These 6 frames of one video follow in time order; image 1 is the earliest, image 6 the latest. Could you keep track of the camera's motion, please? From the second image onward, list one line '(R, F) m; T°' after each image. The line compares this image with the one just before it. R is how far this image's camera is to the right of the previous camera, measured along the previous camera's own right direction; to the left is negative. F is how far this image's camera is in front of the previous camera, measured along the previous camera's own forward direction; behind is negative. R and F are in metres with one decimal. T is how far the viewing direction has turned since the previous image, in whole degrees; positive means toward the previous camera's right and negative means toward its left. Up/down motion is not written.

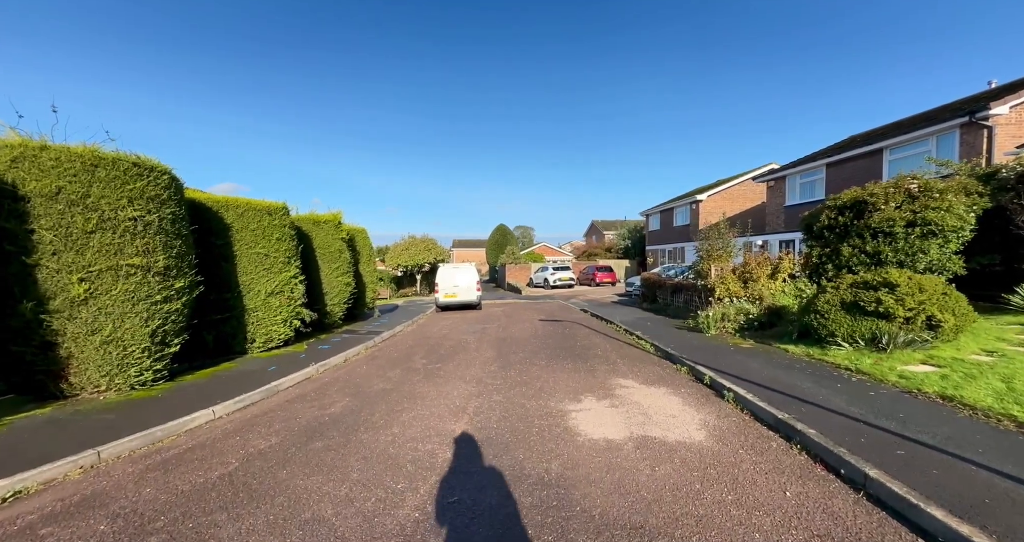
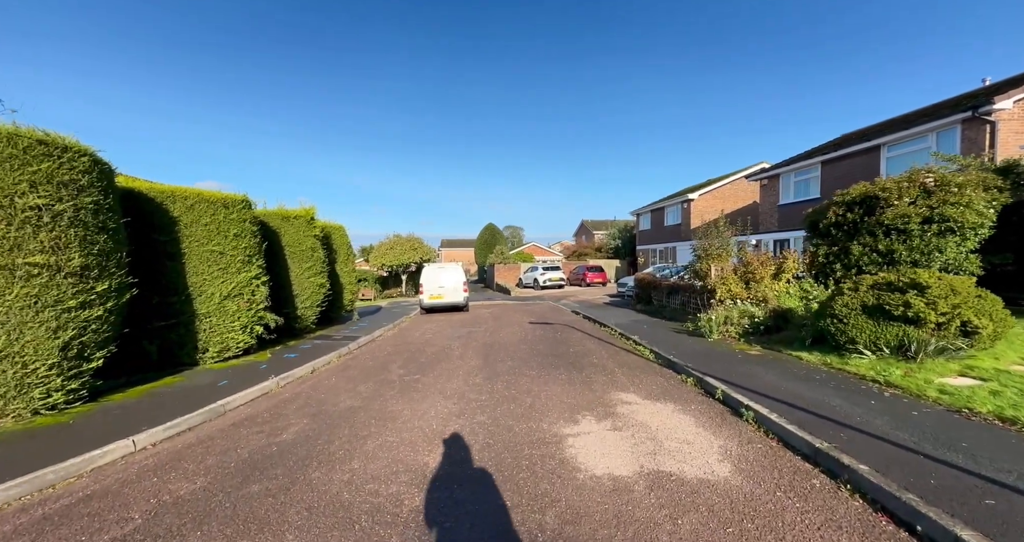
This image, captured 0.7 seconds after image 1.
(0.0, +0.7) m; +2°
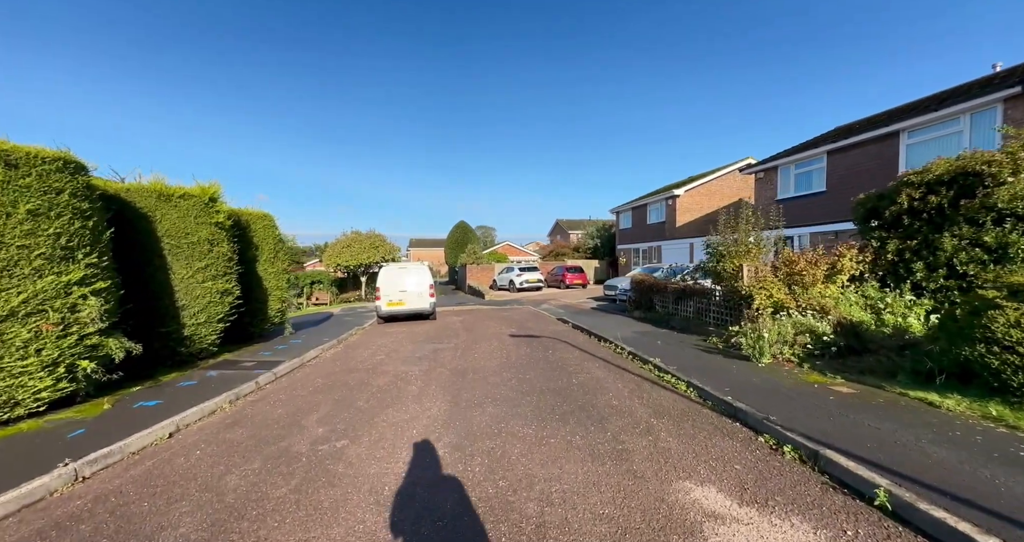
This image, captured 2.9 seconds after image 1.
(-0.1, +2.5) m; +4°
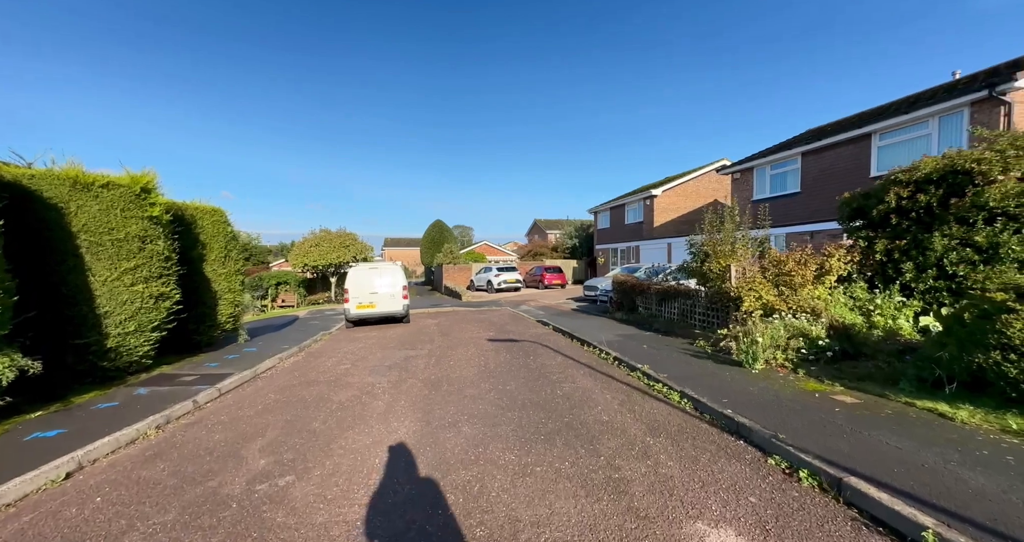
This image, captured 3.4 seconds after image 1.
(0.0, +0.6) m; +3°
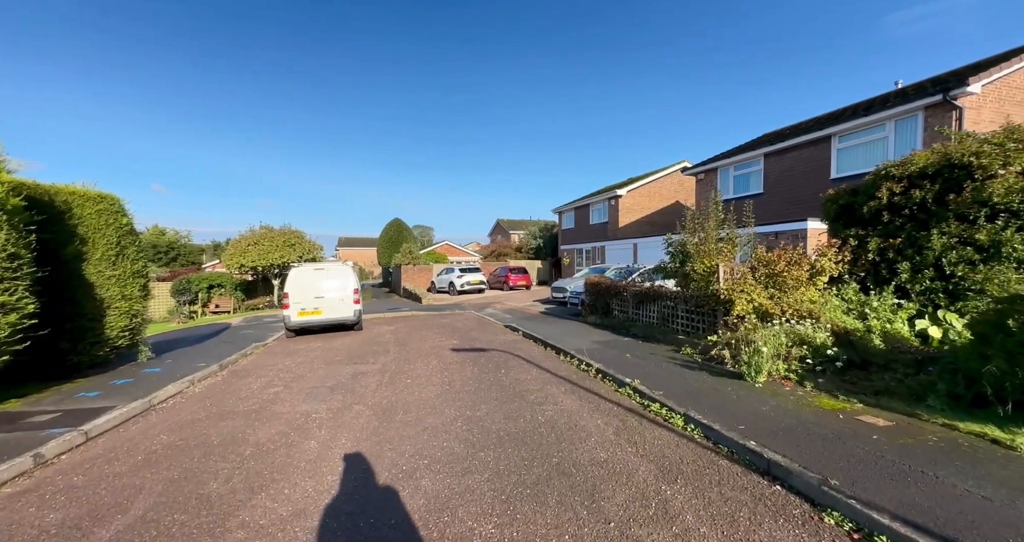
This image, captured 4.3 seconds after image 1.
(-0.1, +1.1) m; +6°
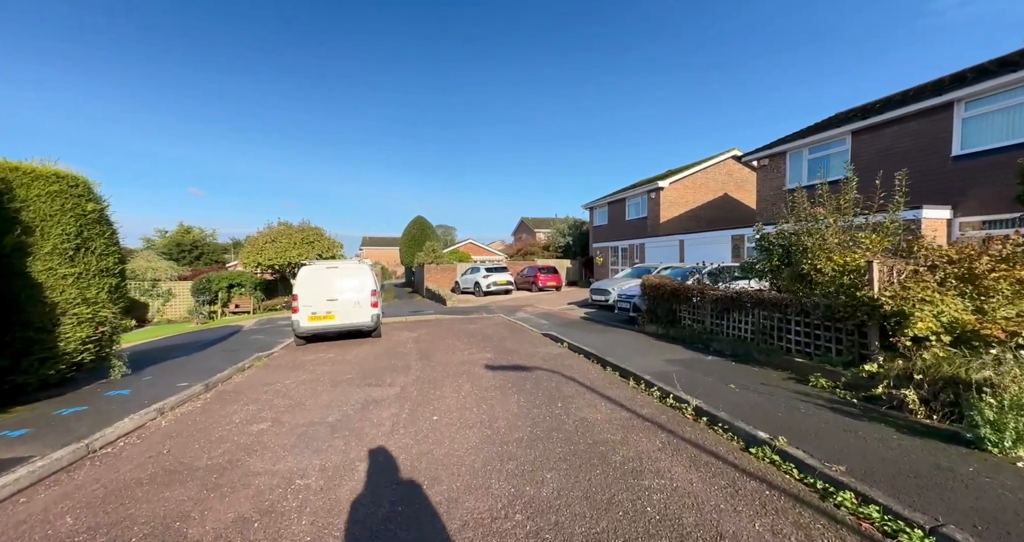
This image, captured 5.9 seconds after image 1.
(-0.5, +1.9) m; -3°
